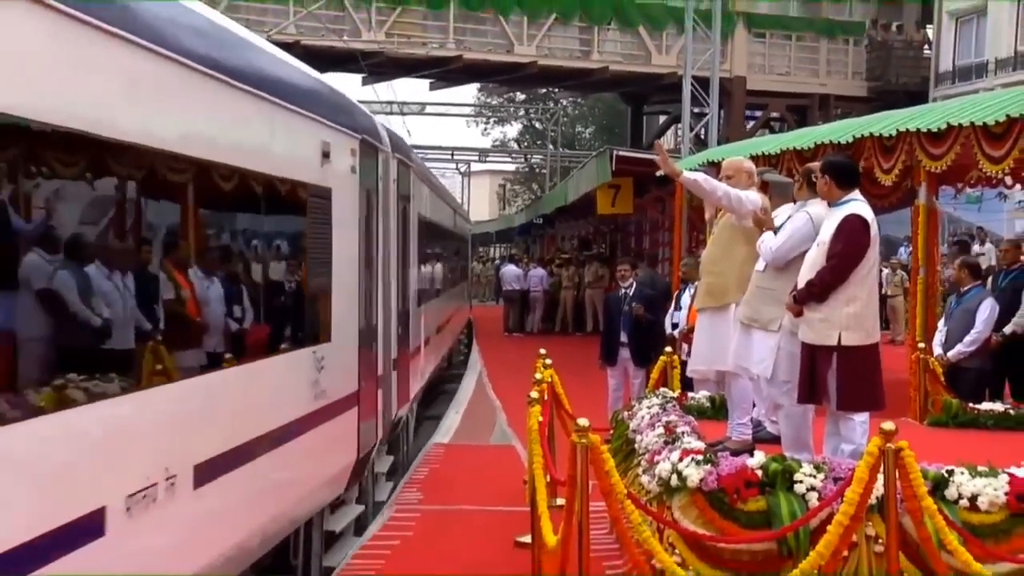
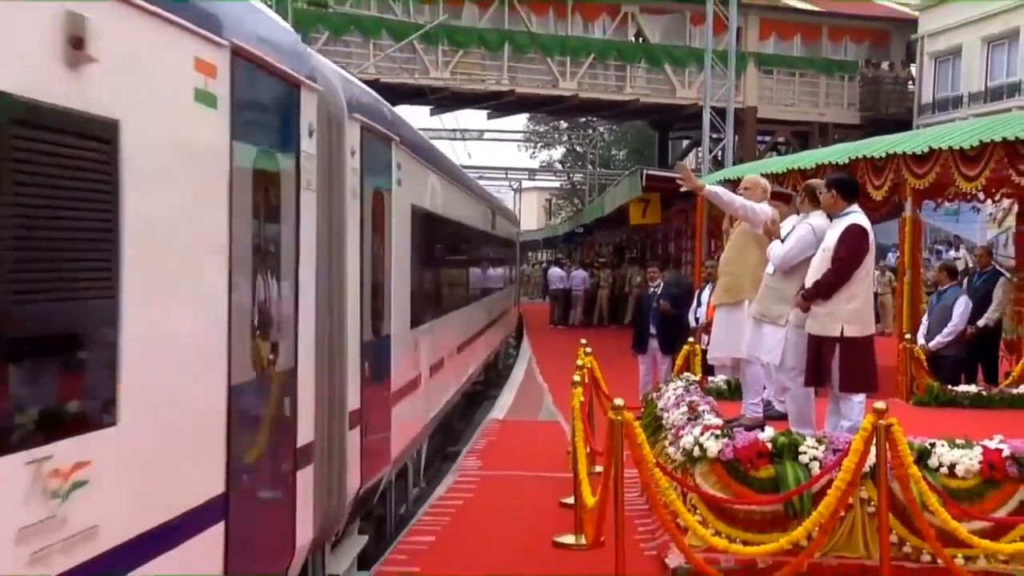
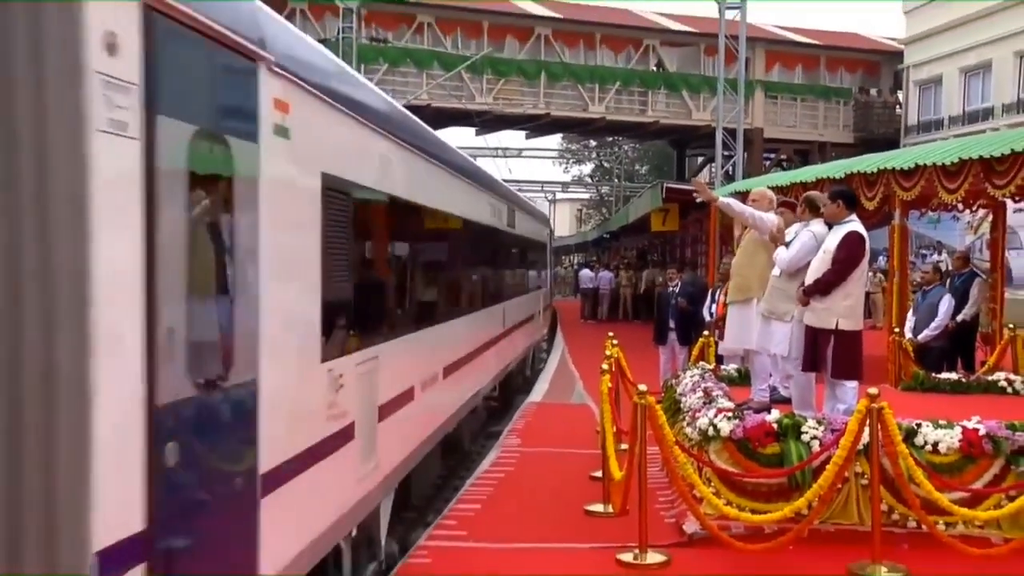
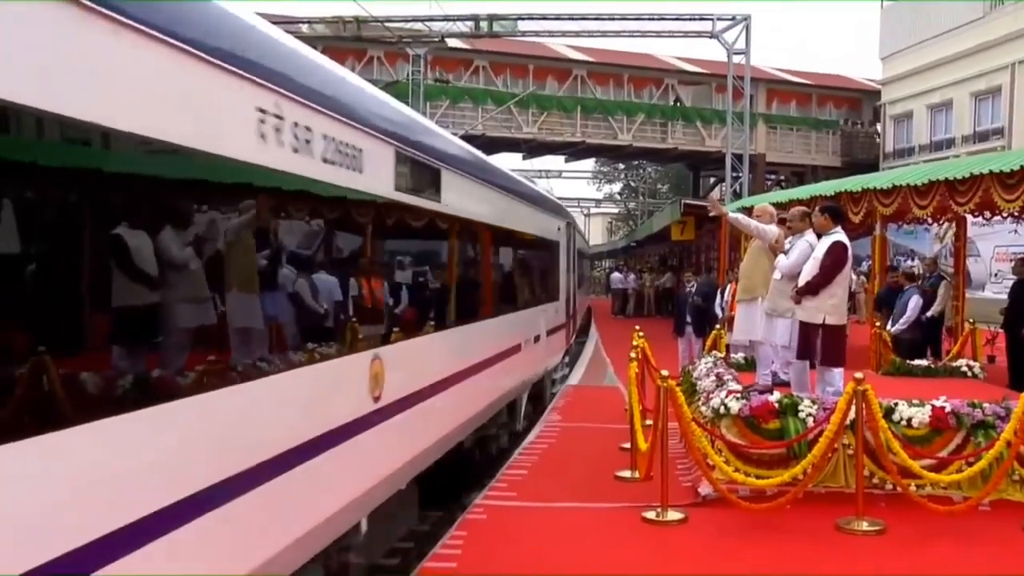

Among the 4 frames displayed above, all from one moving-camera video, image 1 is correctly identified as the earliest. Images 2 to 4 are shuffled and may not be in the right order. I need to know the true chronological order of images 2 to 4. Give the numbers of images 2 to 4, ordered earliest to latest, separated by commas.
2, 3, 4
